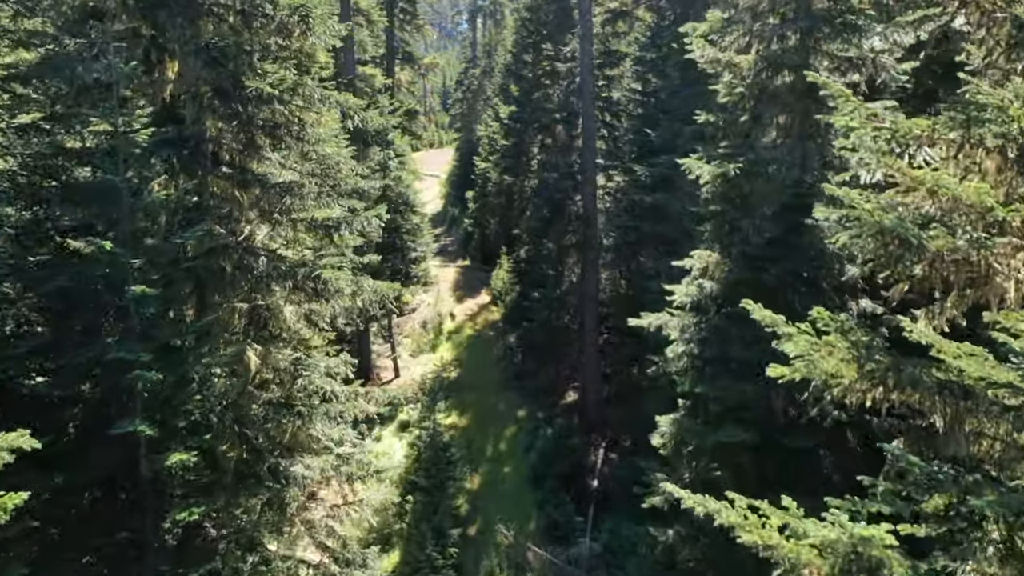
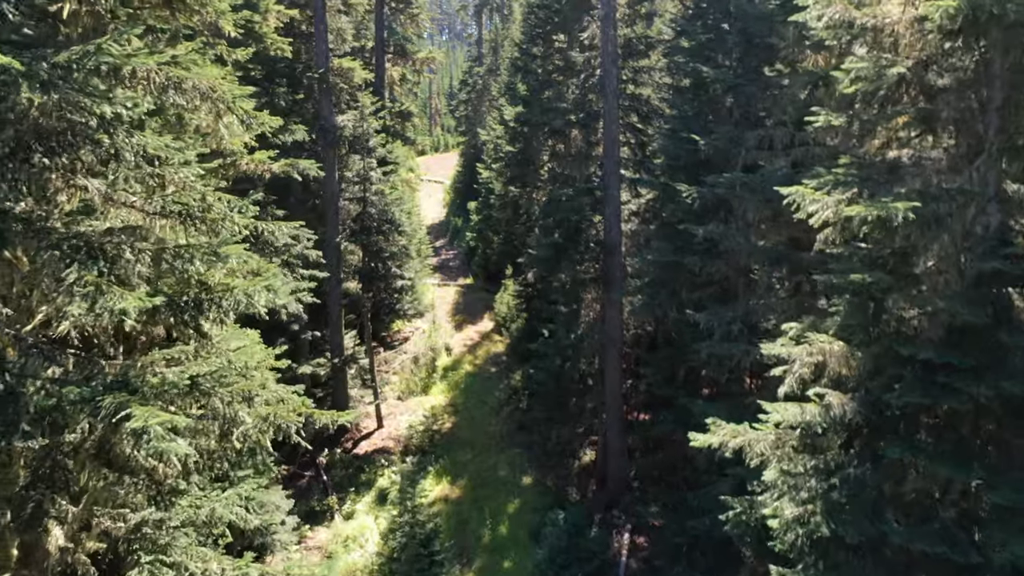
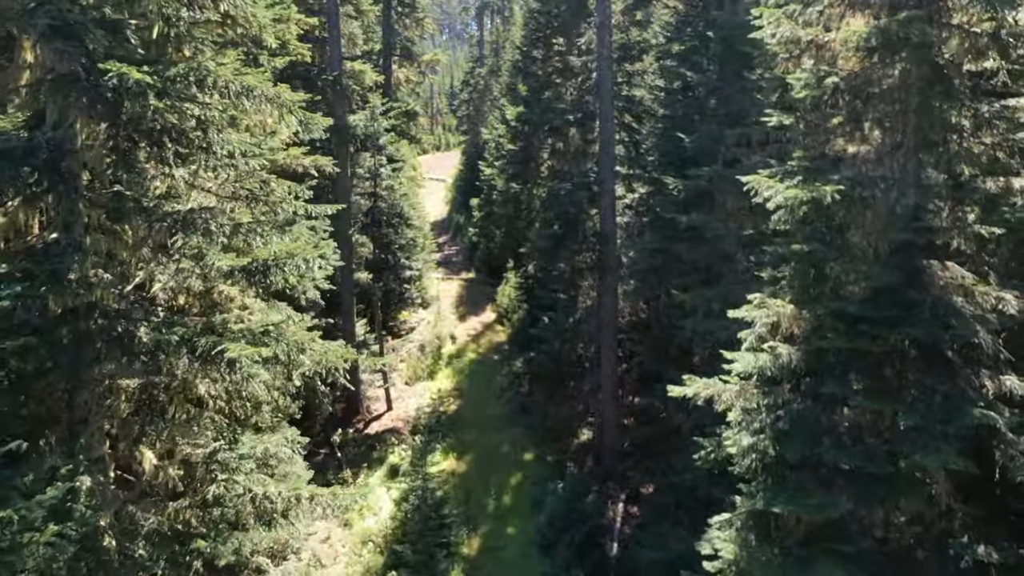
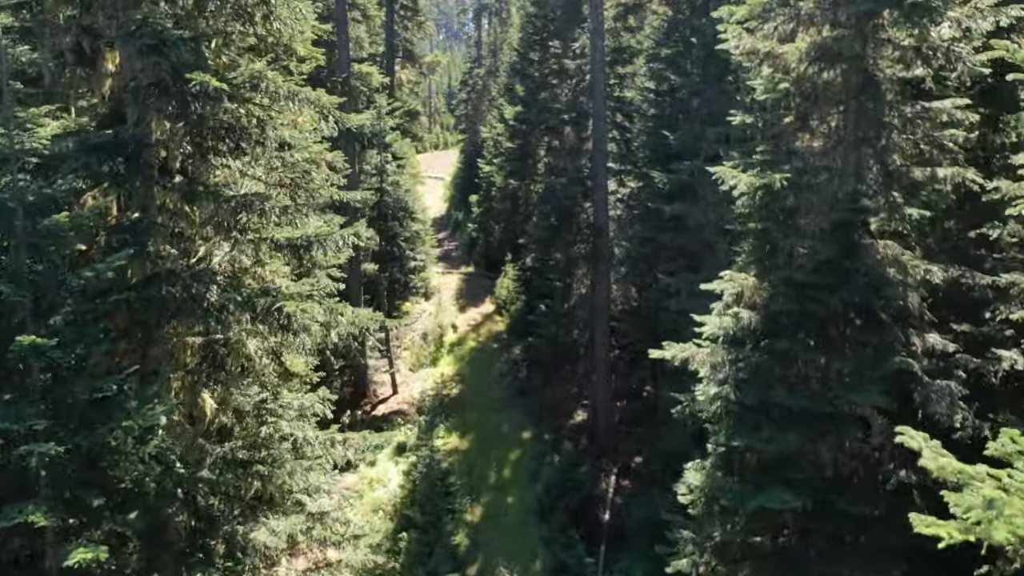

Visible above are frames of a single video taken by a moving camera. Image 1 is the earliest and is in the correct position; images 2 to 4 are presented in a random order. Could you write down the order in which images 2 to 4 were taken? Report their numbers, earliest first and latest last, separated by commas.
4, 3, 2
